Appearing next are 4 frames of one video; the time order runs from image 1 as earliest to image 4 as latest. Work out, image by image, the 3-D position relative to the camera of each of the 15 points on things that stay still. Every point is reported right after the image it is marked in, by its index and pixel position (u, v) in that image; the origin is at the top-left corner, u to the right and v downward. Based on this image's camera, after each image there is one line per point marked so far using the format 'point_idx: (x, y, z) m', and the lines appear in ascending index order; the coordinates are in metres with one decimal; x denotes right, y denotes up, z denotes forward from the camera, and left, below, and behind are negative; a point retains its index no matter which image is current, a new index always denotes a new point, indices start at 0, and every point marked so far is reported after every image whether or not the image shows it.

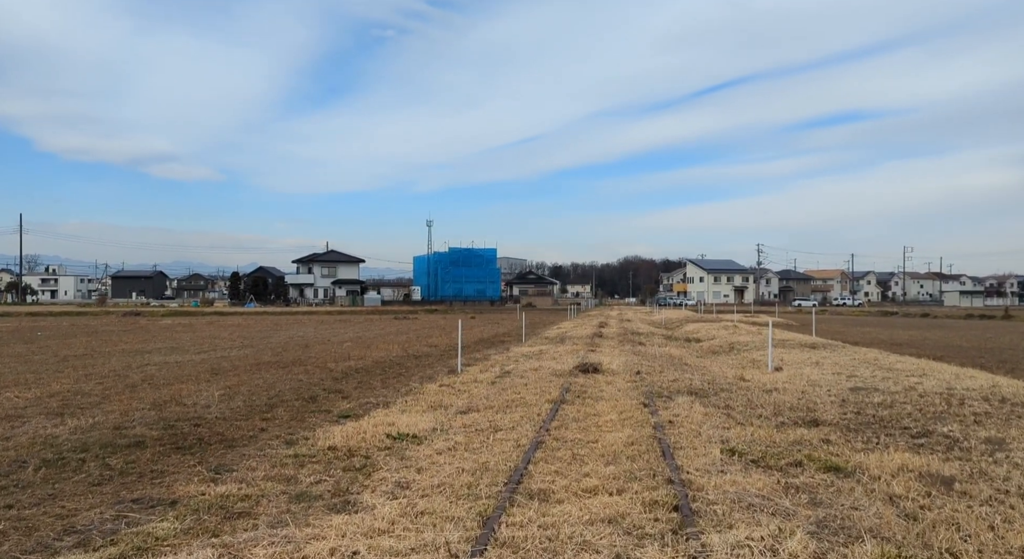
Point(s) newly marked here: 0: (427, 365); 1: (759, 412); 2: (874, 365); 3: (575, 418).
0: (-1.6, -1.6, +13.3) m
1: (+2.5, -1.4, +7.3) m
2: (+5.8, -1.4, +11.4) m
3: (+0.6, -1.3, +6.5) m
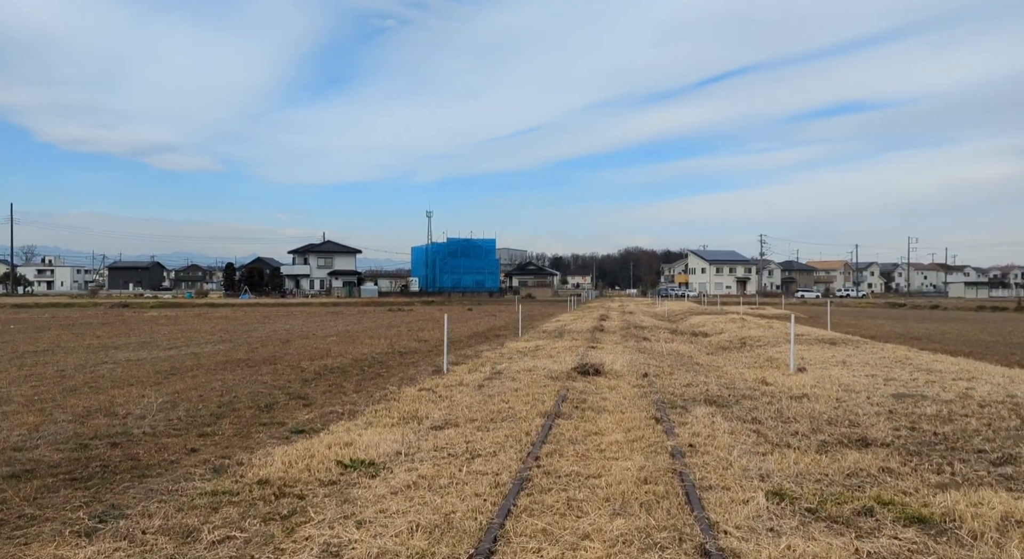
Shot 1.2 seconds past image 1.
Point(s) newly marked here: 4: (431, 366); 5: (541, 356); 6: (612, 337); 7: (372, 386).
0: (-1.7, -1.5, +12.1) m
1: (+2.4, -1.3, +6.0) m
2: (+5.7, -1.2, +10.2) m
3: (+0.4, -1.2, +5.2) m
4: (-1.3, -1.4, +11.8) m
5: (+0.5, -1.4, +13.0) m
6: (+2.4, -1.4, +17.0) m
7: (-1.9, -1.4, +9.4) m
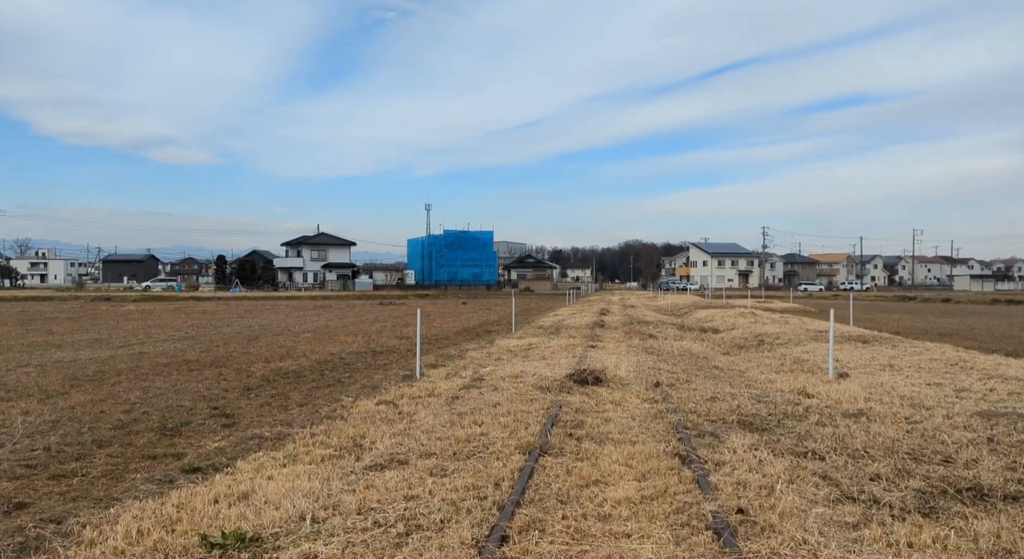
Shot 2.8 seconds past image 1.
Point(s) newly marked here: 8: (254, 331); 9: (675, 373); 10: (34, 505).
0: (-1.9, -1.3, +10.4) m
1: (+2.2, -1.2, +4.3) m
2: (+5.5, -1.1, +8.5) m
3: (+0.3, -1.1, +3.5) m
4: (-1.5, -1.3, +10.1) m
5: (+0.3, -1.2, +11.3) m
6: (+2.2, -1.2, +15.3) m
7: (-2.1, -1.3, +7.8) m
8: (-6.7, -1.3, +18.3) m
9: (+1.9, -1.1, +8.4) m
10: (-2.7, -1.3, +4.0) m
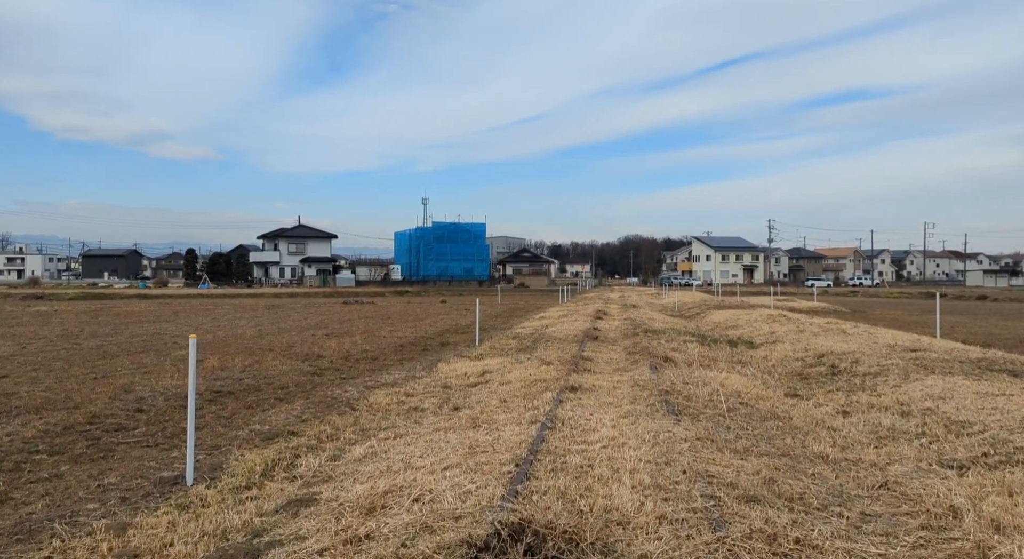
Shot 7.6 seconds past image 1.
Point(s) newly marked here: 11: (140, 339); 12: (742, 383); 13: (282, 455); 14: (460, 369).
0: (-2.7, -1.3, +5.5) m
1: (+1.5, -1.2, -0.6) m
2: (+4.8, -1.1, +3.5) m
3: (-0.5, -1.1, -1.4) m
4: (-2.3, -1.2, +5.1) m
5: (-0.4, -1.2, +6.4) m
6: (+1.5, -1.1, +10.4) m
7: (-2.8, -1.3, +2.8) m
8: (-7.4, -1.2, +13.3) m
9: (+1.2, -1.1, +3.5) m
10: (-3.4, -1.3, -1.0) m
11: (-8.2, -1.3, +15.6) m
12: (+2.6, -1.1, +8.0) m
13: (-1.7, -1.2, +5.2) m
14: (-0.7, -1.3, +10.1) m
